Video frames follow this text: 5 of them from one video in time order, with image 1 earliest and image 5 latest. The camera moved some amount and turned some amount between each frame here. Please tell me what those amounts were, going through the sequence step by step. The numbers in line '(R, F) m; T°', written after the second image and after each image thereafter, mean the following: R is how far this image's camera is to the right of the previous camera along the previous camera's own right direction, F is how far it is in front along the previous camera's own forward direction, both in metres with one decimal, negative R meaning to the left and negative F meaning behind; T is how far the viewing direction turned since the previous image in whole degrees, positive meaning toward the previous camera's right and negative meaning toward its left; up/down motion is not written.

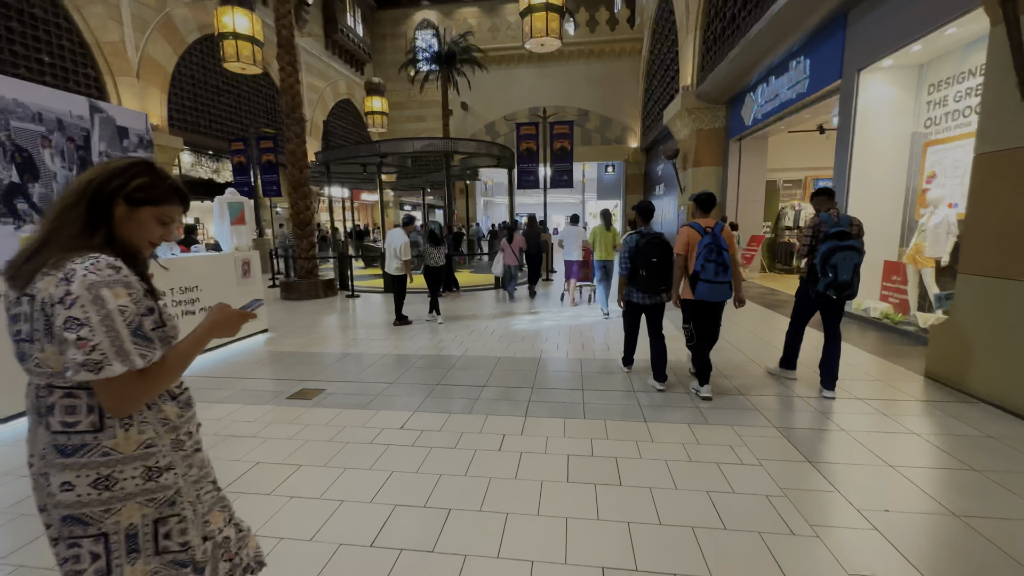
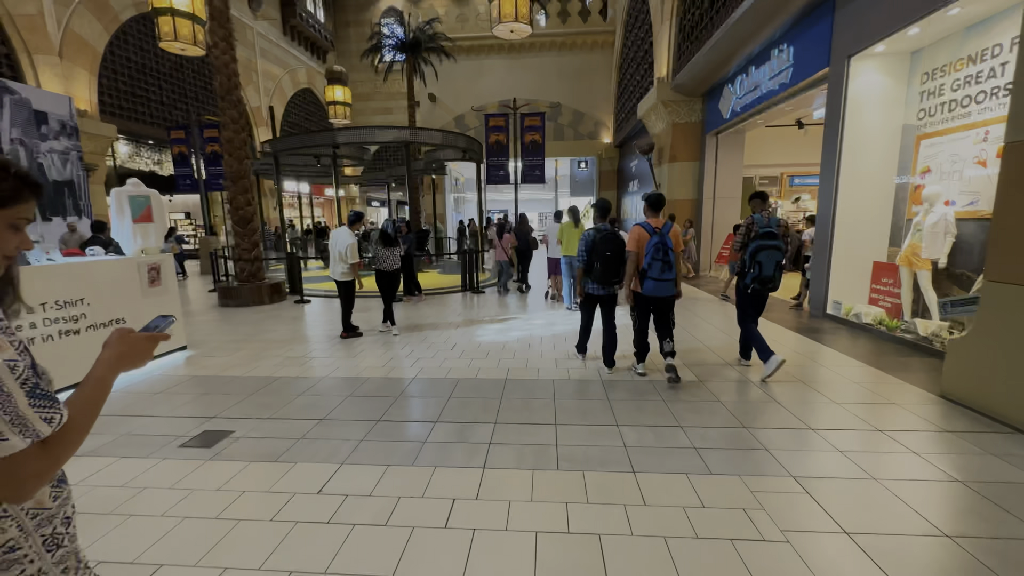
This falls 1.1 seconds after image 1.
(+0.1, +0.7) m; +3°
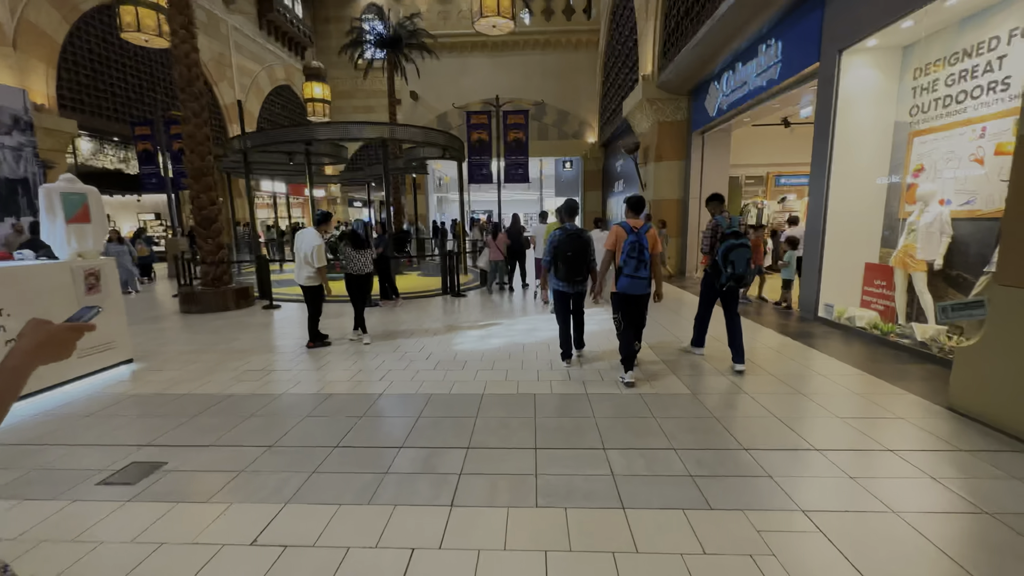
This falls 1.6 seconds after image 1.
(+0.1, +0.3) m; +2°
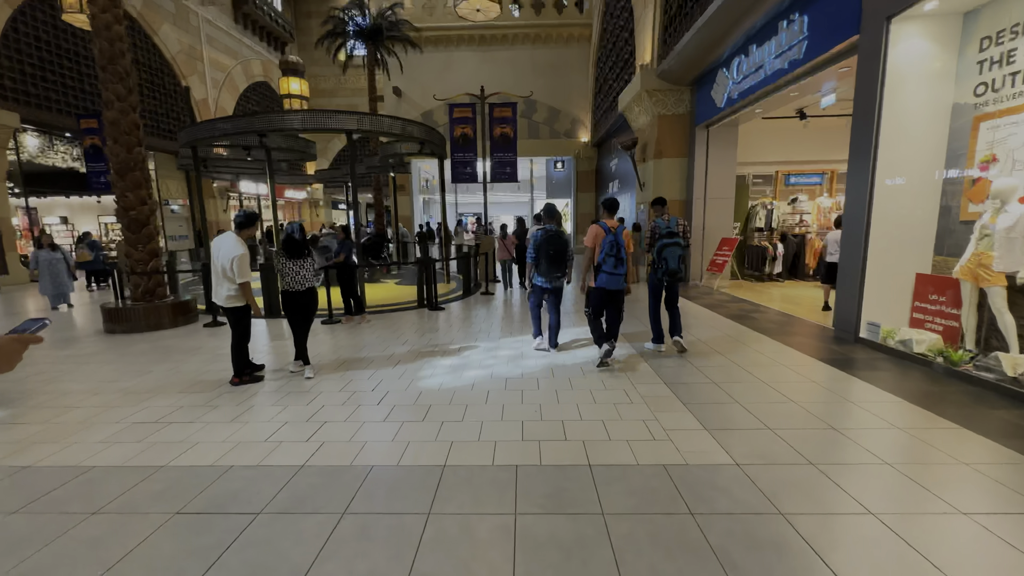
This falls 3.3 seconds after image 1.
(+0.1, +1.1) m; +1°
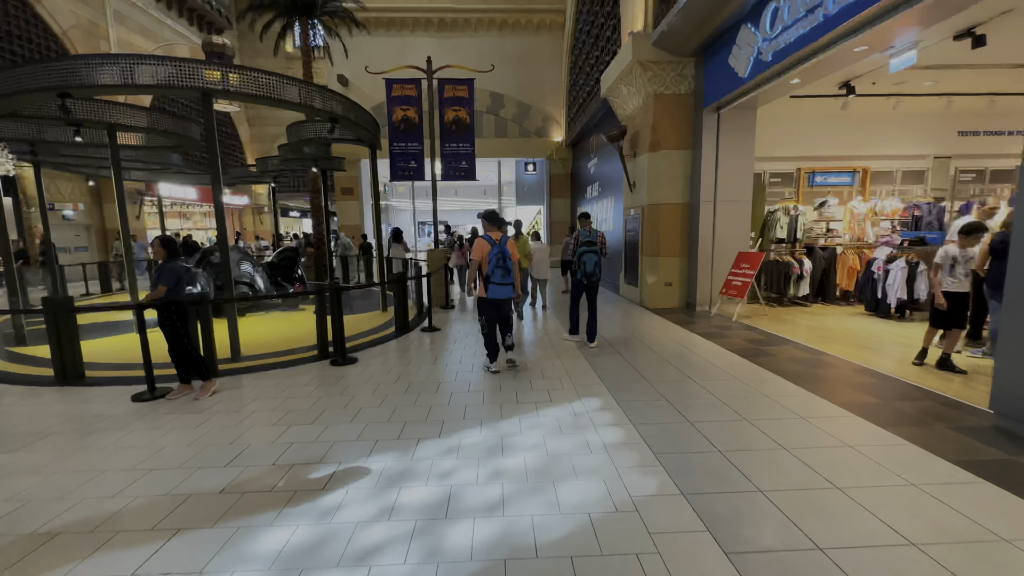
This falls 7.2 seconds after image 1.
(+0.3, +2.5) m; +4°
